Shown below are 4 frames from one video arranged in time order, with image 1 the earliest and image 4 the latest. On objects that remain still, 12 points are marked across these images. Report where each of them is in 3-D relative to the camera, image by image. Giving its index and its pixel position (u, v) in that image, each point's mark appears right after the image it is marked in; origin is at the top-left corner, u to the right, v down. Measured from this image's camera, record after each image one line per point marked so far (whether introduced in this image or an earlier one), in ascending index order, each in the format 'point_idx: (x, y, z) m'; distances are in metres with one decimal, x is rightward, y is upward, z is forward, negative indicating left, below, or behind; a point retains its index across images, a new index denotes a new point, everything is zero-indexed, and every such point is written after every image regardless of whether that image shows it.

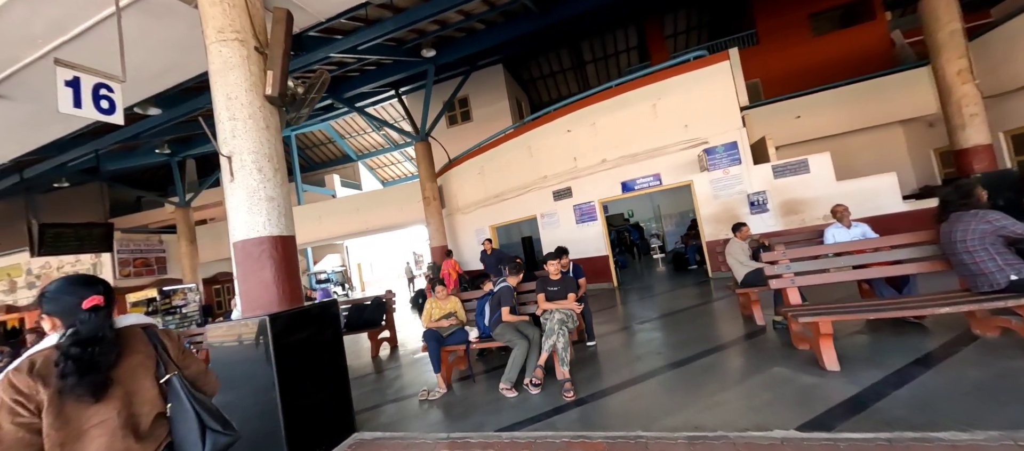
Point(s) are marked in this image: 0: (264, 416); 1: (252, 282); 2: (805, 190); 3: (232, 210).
0: (-1.4, -1.1, +2.3) m
1: (-1.6, -0.4, +2.4) m
2: (+4.6, +0.6, +6.2) m
3: (-1.8, +0.1, +2.5) m
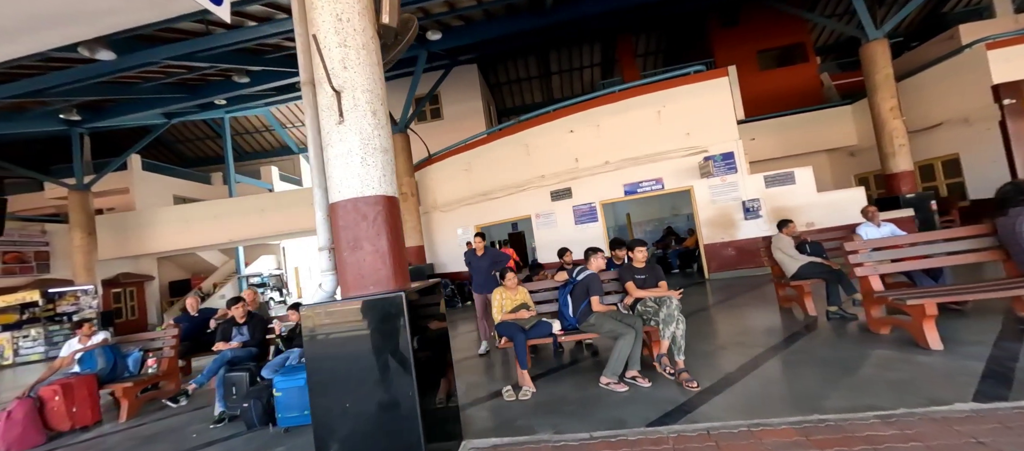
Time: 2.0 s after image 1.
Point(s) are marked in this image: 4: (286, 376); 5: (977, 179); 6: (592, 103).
0: (-0.5, -0.8, +1.8) m
1: (-0.7, -0.1, +1.9) m
2: (+4.7, +0.5, +6.7) m
3: (-0.9, +0.3, +2.0) m
4: (-1.6, -1.1, +2.8) m
5: (+9.9, +1.0, +8.5) m
6: (+1.5, +2.3, +7.6) m
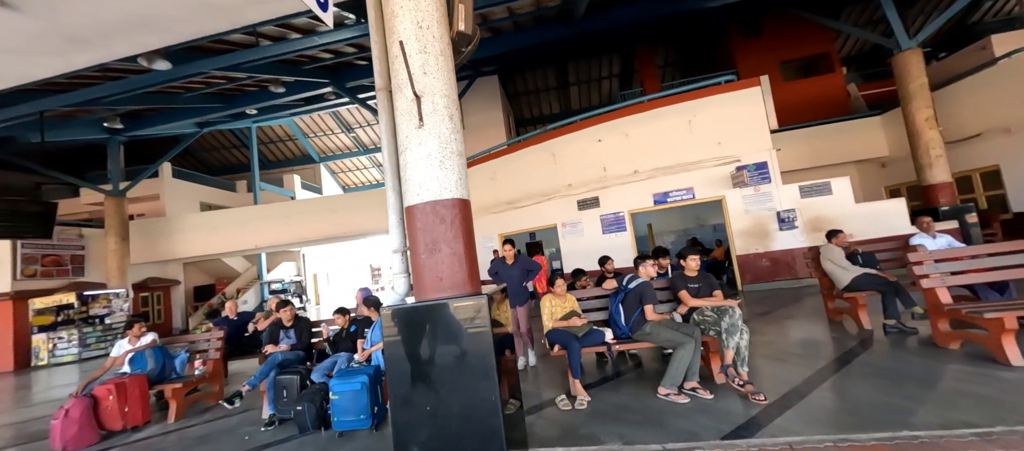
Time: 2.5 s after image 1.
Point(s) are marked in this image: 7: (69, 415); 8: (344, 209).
0: (-0.2, -0.8, +1.8) m
1: (-0.3, -0.1, +1.9) m
2: (+5.2, +0.3, +6.6) m
3: (-0.5, +0.3, +2.0) m
4: (-1.2, -1.1, +2.8) m
5: (+10.5, +0.7, +8.2) m
6: (+2.1, +2.1, +7.6) m
7: (-3.6, -1.6, +3.3) m
8: (-5.5, +0.5, +13.0) m
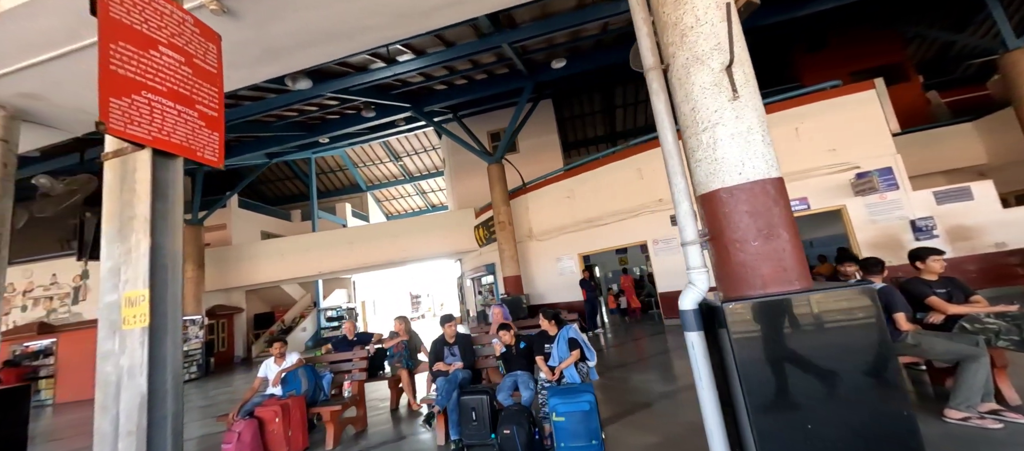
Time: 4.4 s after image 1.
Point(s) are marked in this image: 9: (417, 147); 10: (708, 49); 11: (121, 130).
0: (+1.3, -0.7, +1.4) m
1: (+1.1, -0.1, +1.7) m
2: (+6.9, +0.1, +6.0) m
3: (+1.0, +0.4, +1.8) m
4: (+0.3, -1.1, +2.5) m
5: (+12.2, +0.6, +7.4) m
6: (+3.8, +1.9, +7.3) m
7: (-2.1, -1.6, +3.1) m
8: (-3.4, -0.3, +13.0) m
9: (-4.6, +3.9, +19.6) m
10: (+0.9, +0.8, +1.8) m
11: (-1.4, +0.3, +1.4) m
